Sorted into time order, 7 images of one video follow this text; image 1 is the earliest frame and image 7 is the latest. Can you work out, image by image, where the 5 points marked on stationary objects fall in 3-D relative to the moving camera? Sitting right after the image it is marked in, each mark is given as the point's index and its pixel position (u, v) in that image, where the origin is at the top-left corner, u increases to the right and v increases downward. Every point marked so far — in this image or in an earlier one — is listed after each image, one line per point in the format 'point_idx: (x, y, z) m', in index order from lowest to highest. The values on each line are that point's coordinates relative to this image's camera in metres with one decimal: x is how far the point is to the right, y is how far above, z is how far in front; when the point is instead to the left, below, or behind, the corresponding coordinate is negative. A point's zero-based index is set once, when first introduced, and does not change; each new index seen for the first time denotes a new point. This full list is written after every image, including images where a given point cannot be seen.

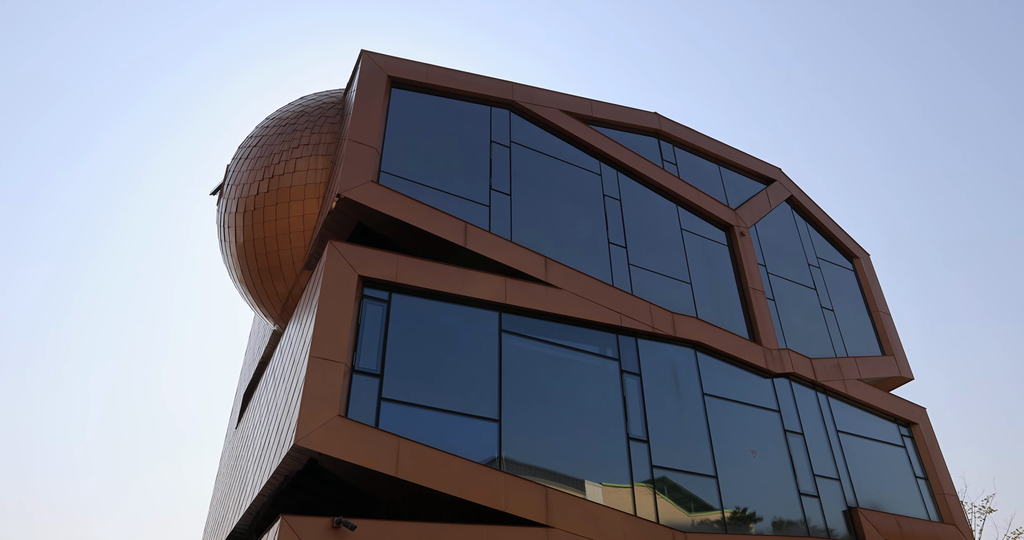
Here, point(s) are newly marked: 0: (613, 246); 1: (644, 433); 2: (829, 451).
0: (+2.3, +0.6, +16.6) m
1: (+2.7, -3.3, +14.4) m
2: (+7.4, -4.2, +16.8) m
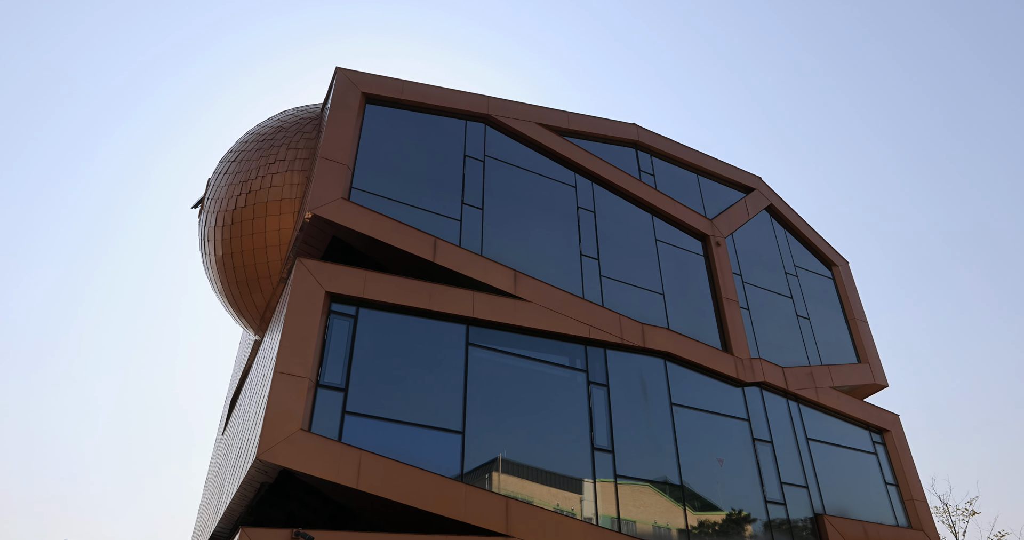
0: (+1.7, +0.3, +16.9) m
1: (+2.0, -3.6, +14.8) m
2: (+6.8, -4.5, +17.0) m
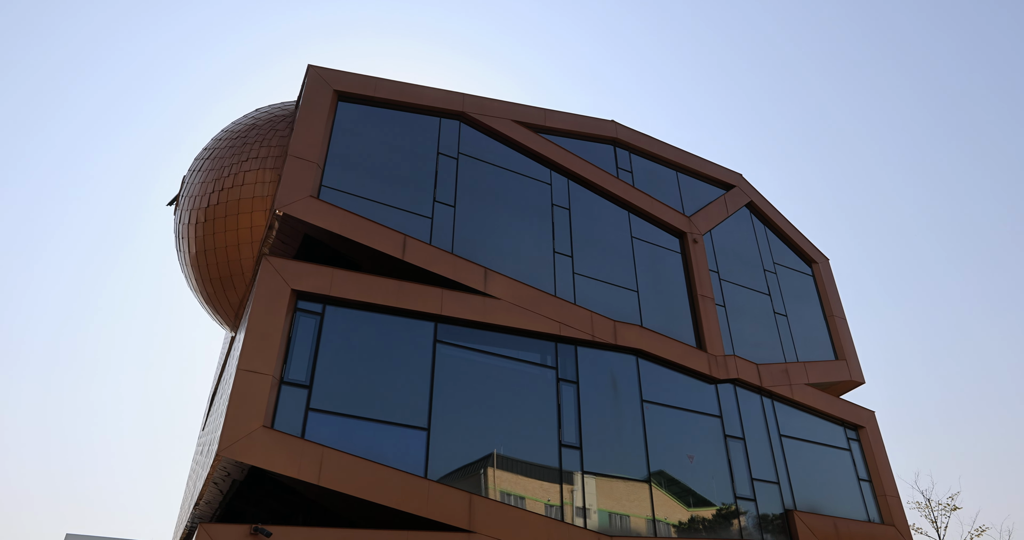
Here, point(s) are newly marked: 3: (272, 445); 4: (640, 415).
0: (+1.1, +0.4, +16.9) m
1: (+1.4, -3.5, +14.9) m
2: (+6.1, -4.4, +17.1) m
3: (-4.0, -2.9, +11.9) m
4: (+2.8, -3.2, +15.8) m
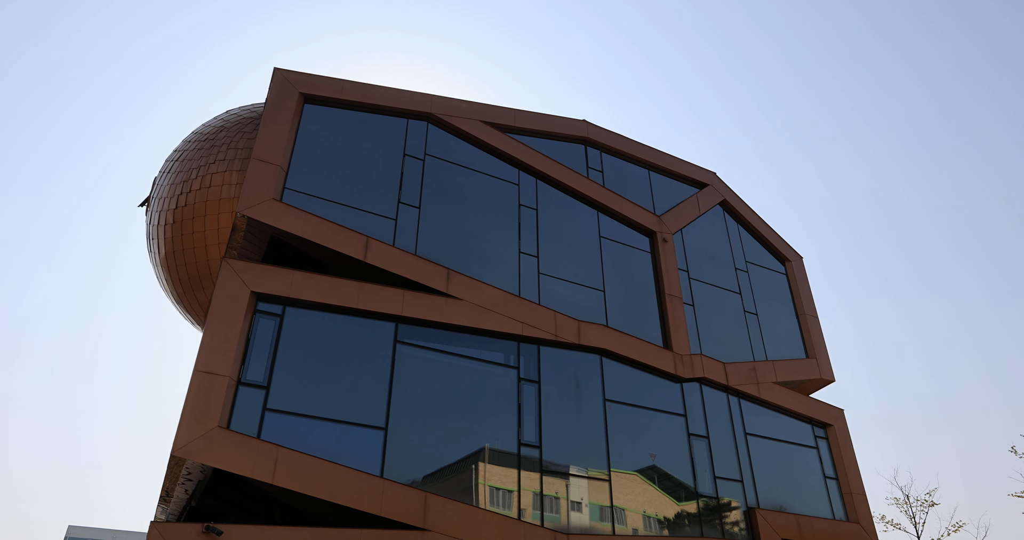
0: (+0.3, +0.4, +17.1) m
1: (+0.5, -3.6, +15.1) m
2: (+5.4, -4.4, +17.2) m
3: (-4.9, -3.0, +12.2) m
4: (+2.0, -3.2, +16.0) m
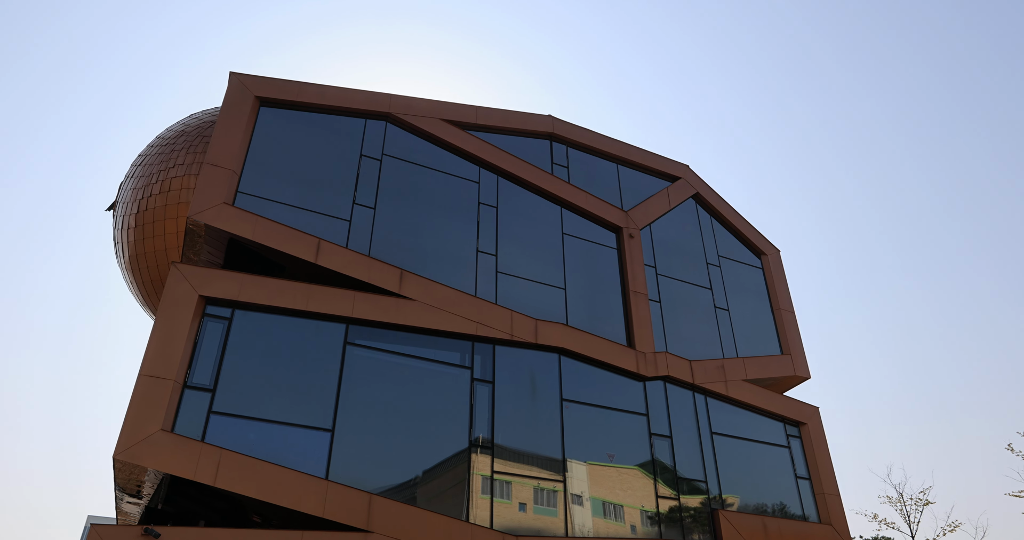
0: (-0.7, +0.4, +17.0) m
1: (-0.5, -3.6, +15.1) m
2: (+4.4, -4.4, +17.1) m
3: (-6.0, -3.1, +12.4) m
4: (+1.0, -3.2, +16.0) m
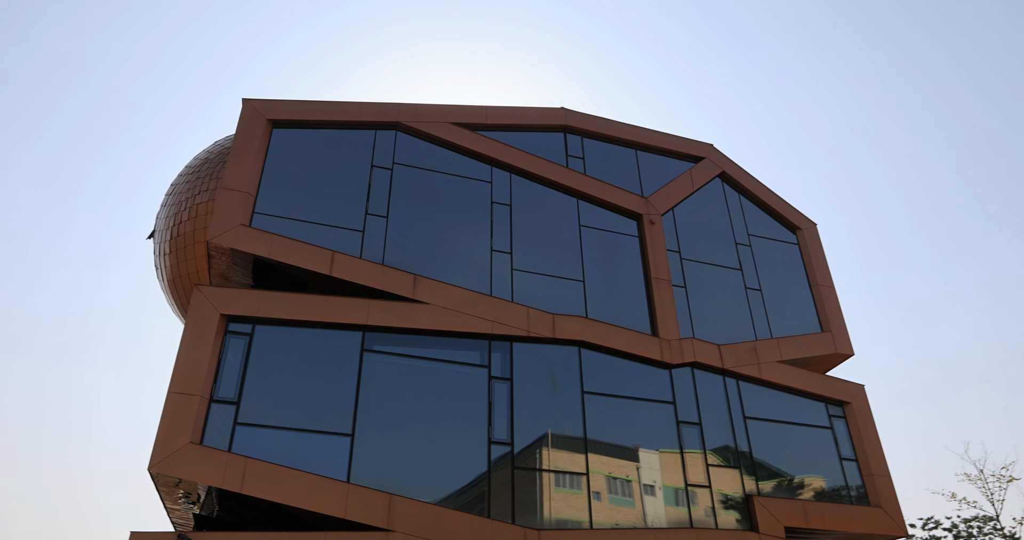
0: (-0.4, +0.4, +17.2) m
1: (0.0, -3.6, +15.3) m
2: (+5.1, -3.9, +16.7) m
3: (-5.9, -3.5, +13.3) m
4: (+1.5, -3.1, +16.0) m
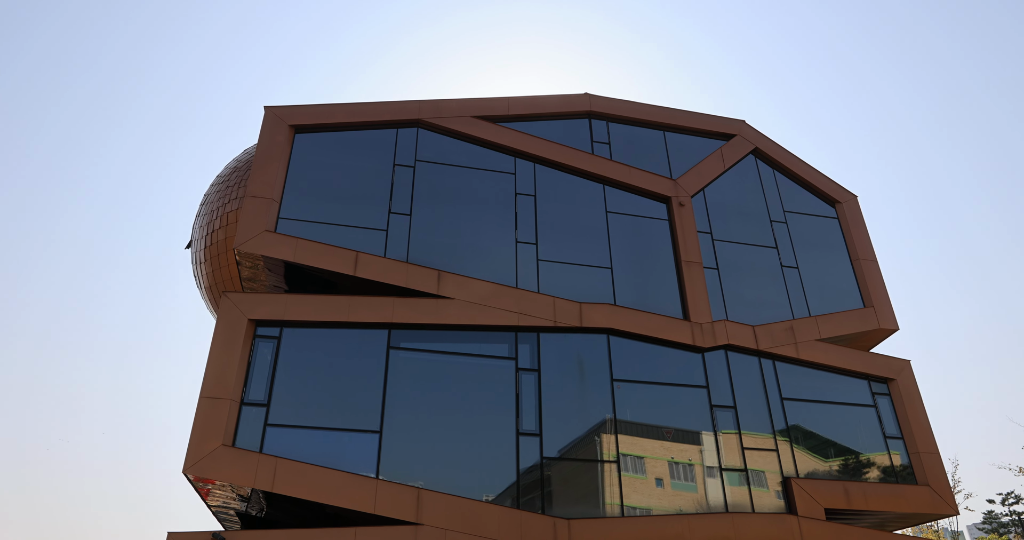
0: (+0.2, +0.6, +17.1) m
1: (+0.6, -3.4, +15.1) m
2: (+5.8, -3.4, +16.1) m
3: (-5.4, -3.6, +13.7) m
4: (+2.2, -2.8, +15.7) m
